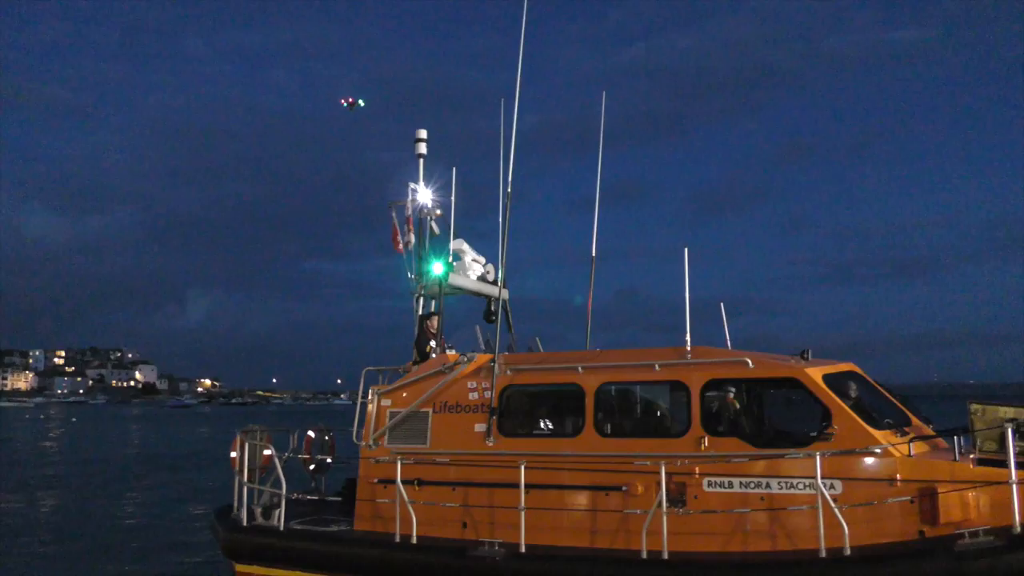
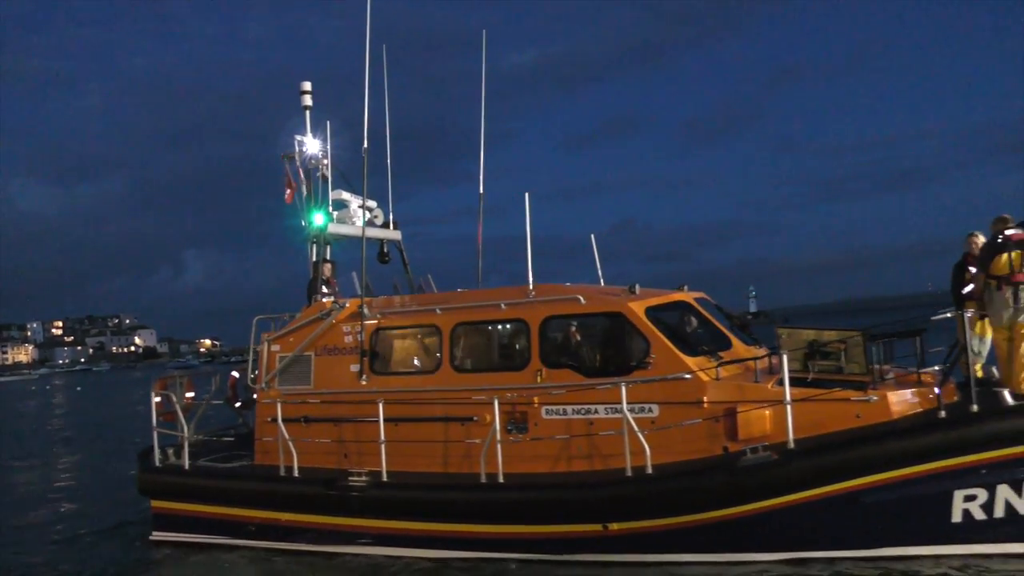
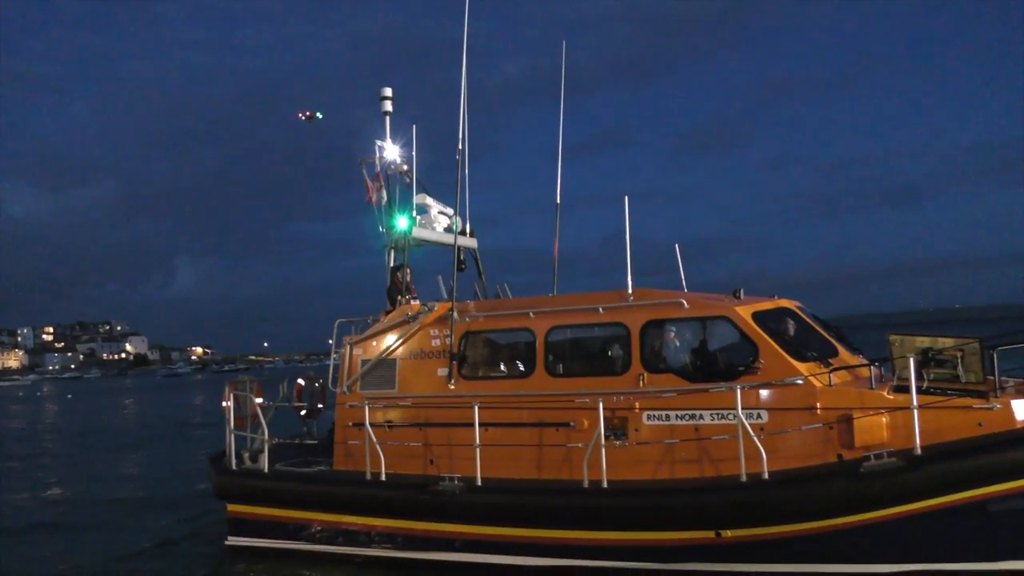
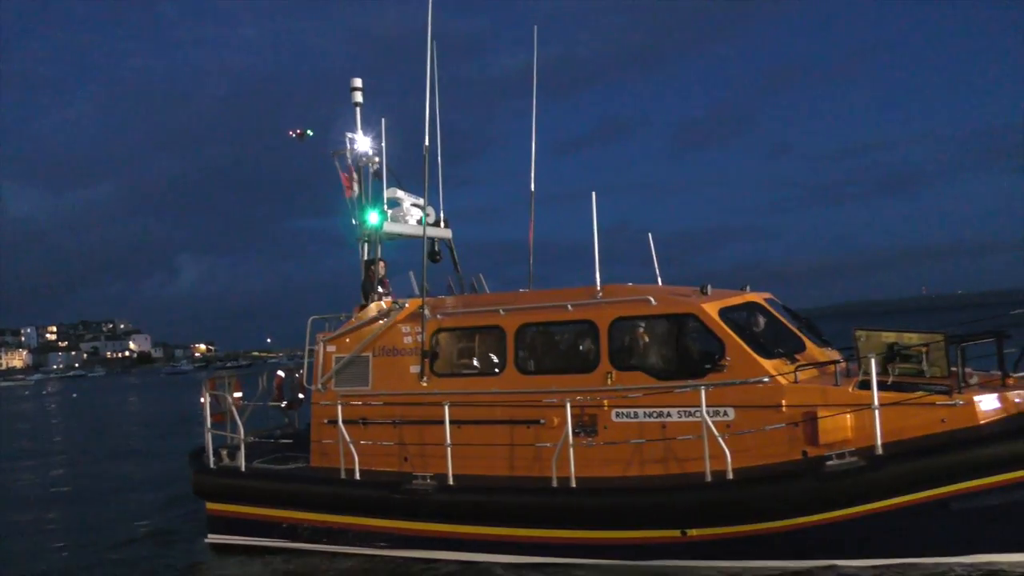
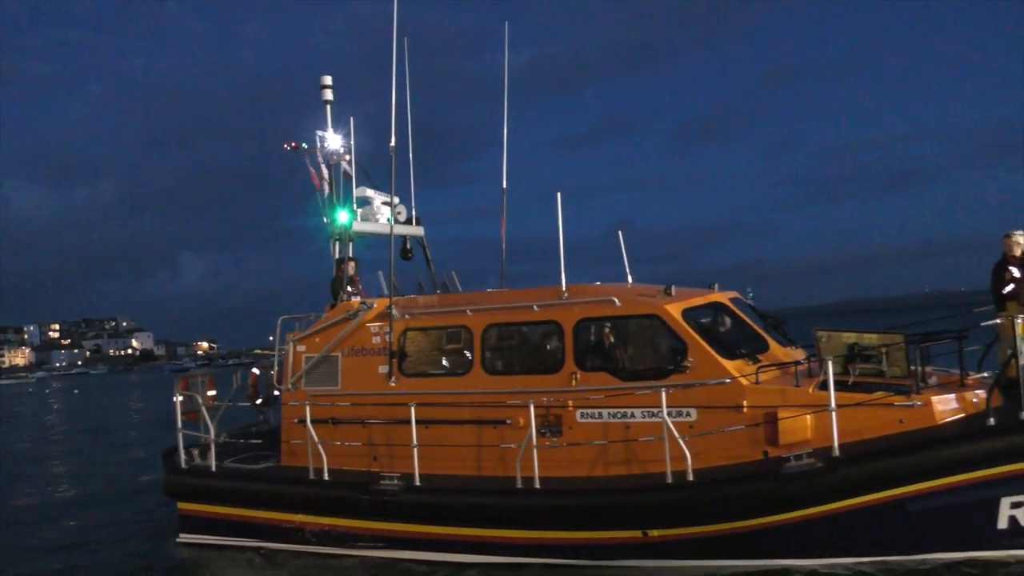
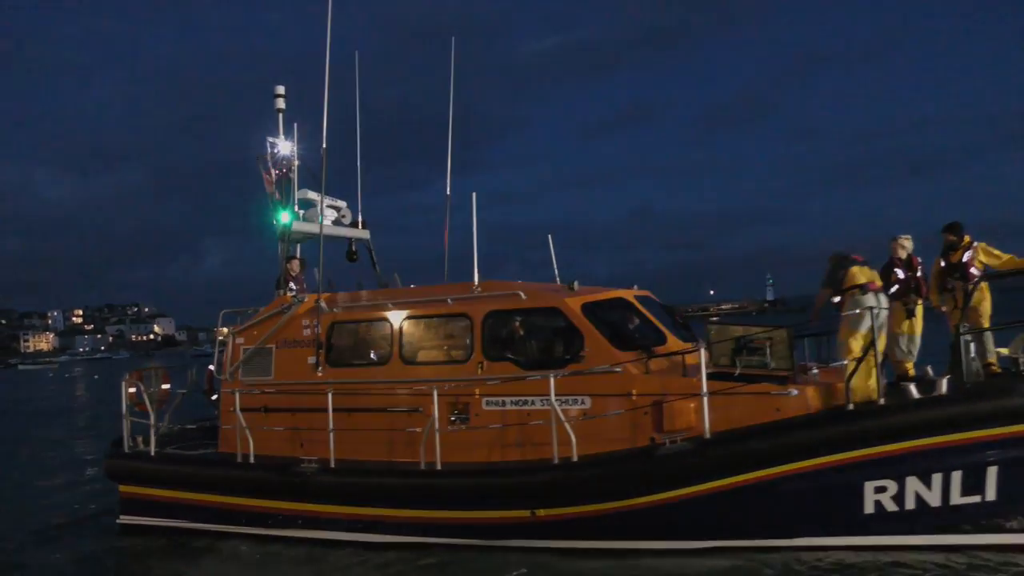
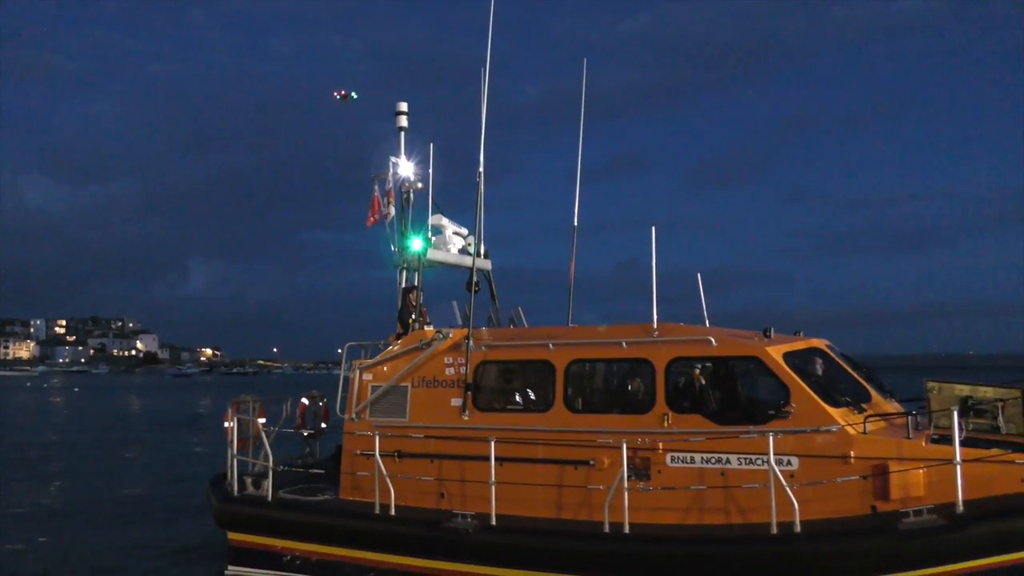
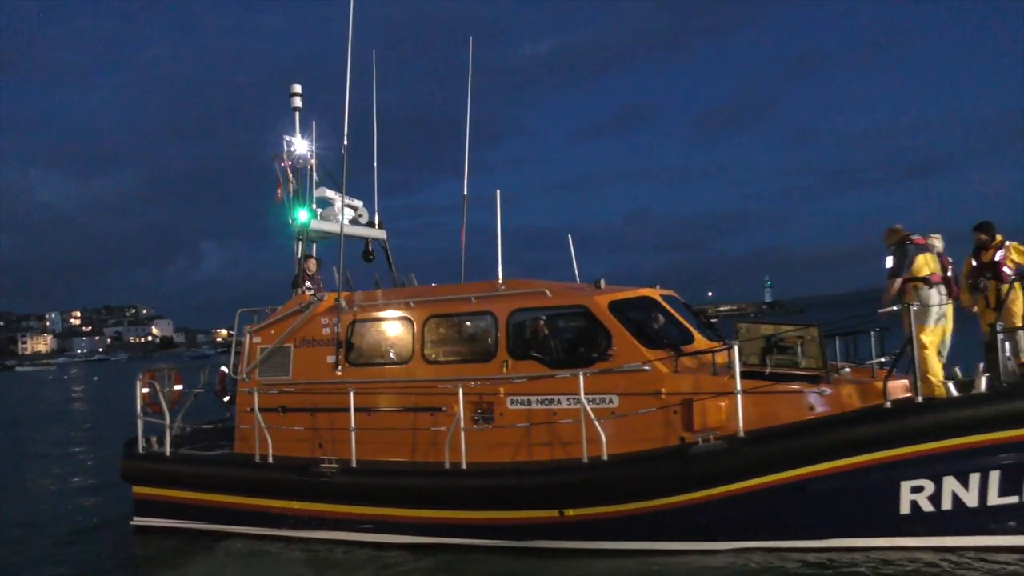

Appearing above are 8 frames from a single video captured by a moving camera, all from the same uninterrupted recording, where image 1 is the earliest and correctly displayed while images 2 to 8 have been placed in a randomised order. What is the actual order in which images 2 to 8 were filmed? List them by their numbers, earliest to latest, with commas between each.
7, 3, 4, 5, 2, 8, 6
